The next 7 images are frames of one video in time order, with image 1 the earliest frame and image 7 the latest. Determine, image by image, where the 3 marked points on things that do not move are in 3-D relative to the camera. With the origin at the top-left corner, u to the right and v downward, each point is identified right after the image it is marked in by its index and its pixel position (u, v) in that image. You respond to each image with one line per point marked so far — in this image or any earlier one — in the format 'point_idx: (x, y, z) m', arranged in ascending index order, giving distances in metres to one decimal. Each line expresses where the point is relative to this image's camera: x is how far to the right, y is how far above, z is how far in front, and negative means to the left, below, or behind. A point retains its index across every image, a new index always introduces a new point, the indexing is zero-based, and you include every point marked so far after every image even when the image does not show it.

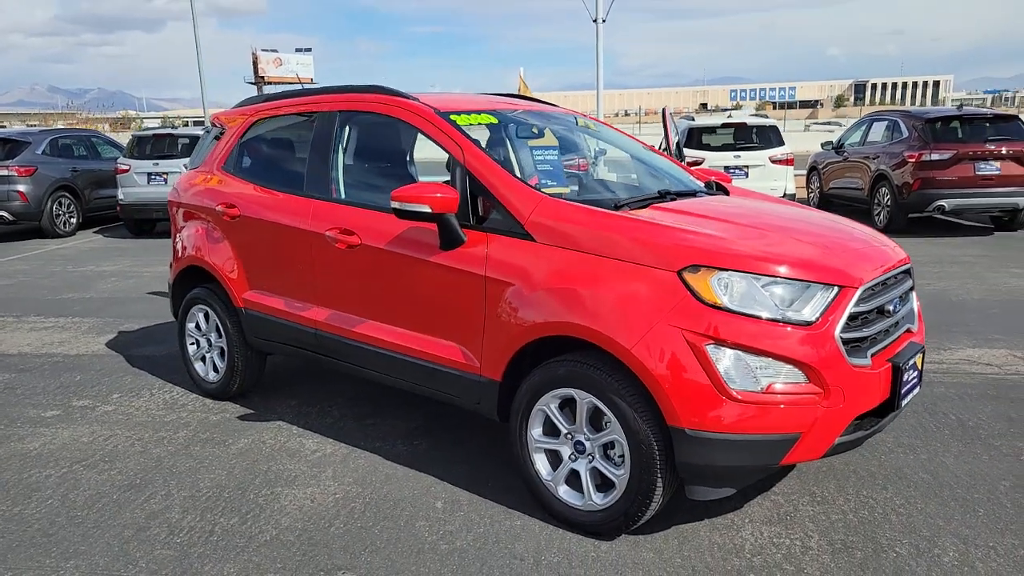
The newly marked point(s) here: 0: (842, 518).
0: (+1.4, -1.0, +3.2) m
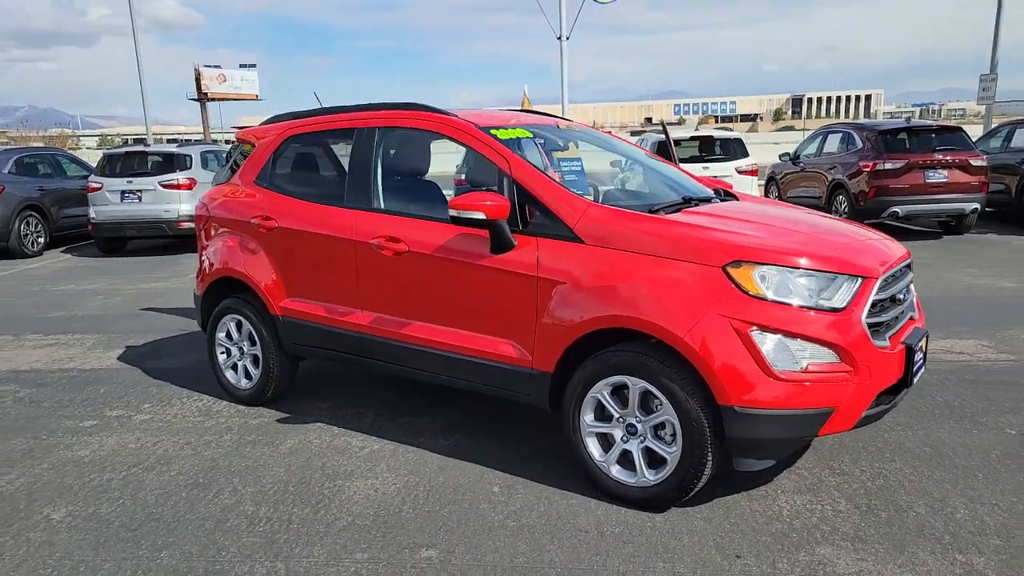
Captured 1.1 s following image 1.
0: (+1.6, -0.9, +3.6) m
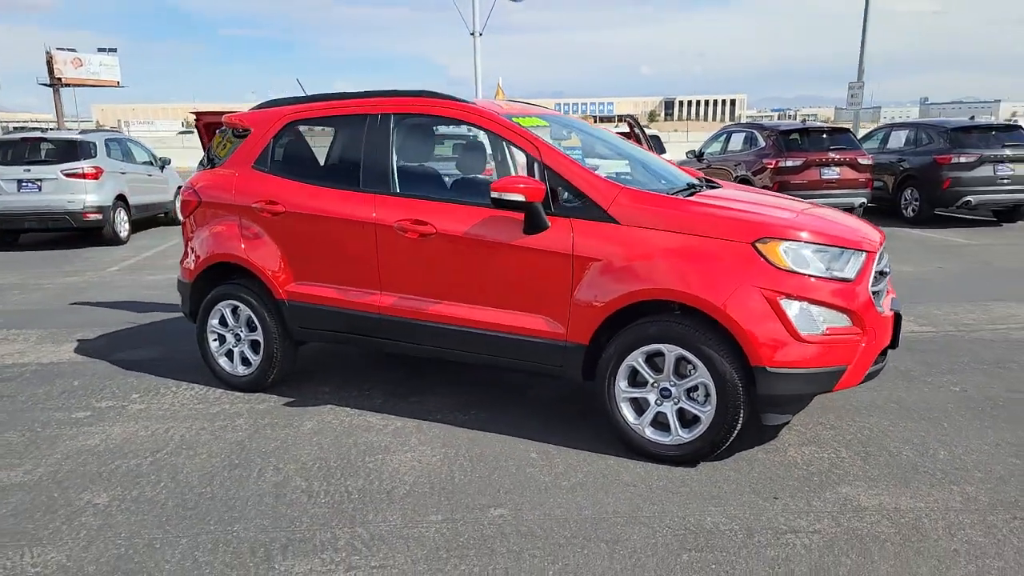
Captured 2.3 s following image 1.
0: (+1.8, -0.8, +4.1) m
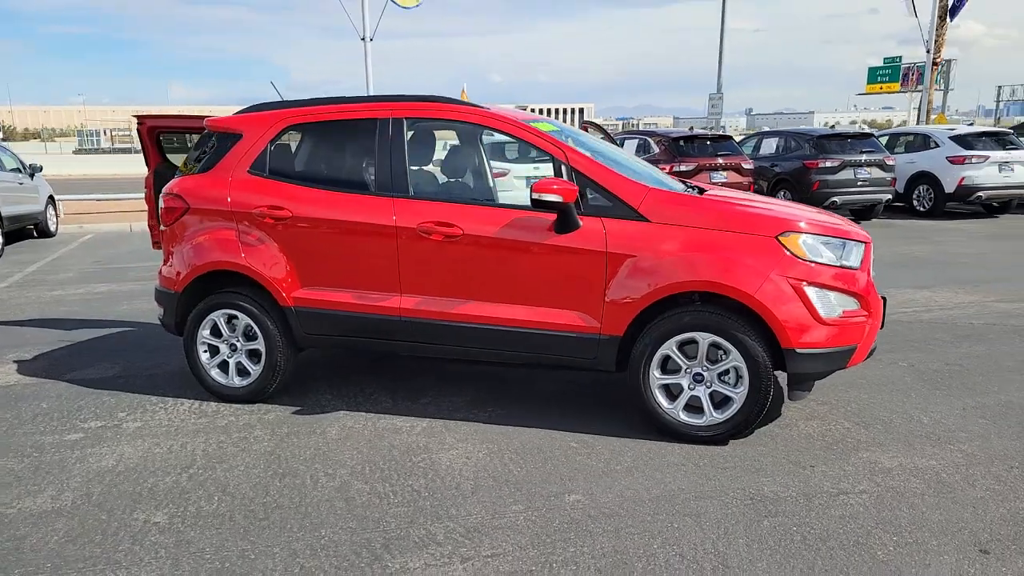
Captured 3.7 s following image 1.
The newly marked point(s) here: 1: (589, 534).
0: (+2.0, -0.7, +4.6) m
1: (+0.3, -1.0, +3.2) m
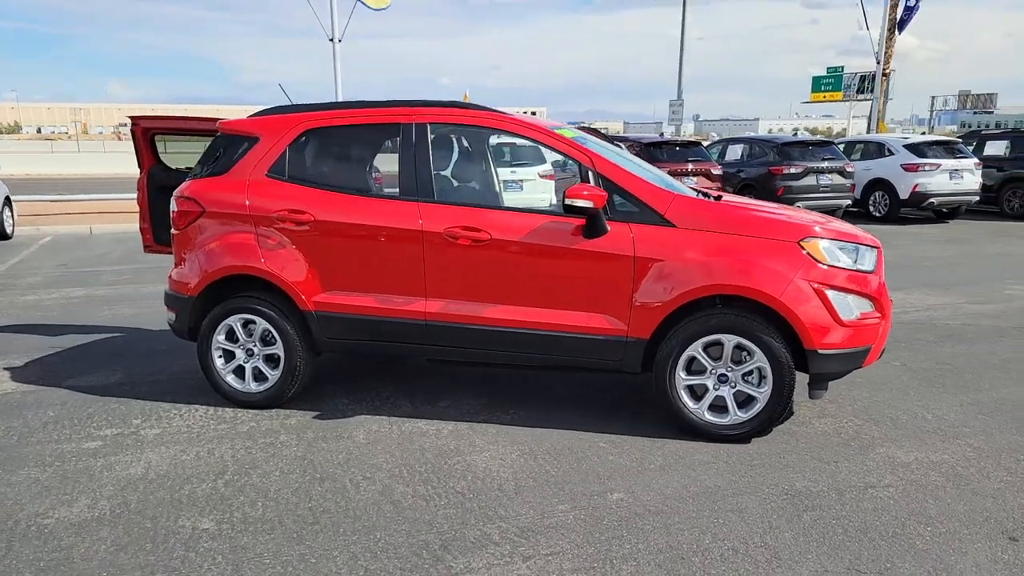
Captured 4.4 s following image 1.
0: (+2.1, -0.7, +4.8) m
1: (+0.5, -1.0, +3.3) m
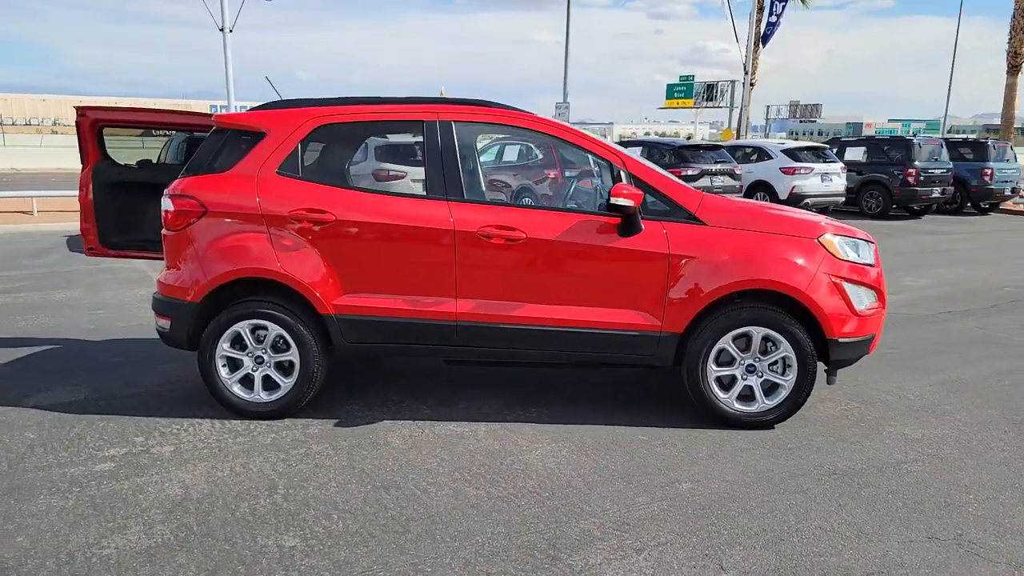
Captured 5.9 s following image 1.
0: (+2.2, -0.7, +5.2) m
1: (+0.9, -1.0, +3.4) m
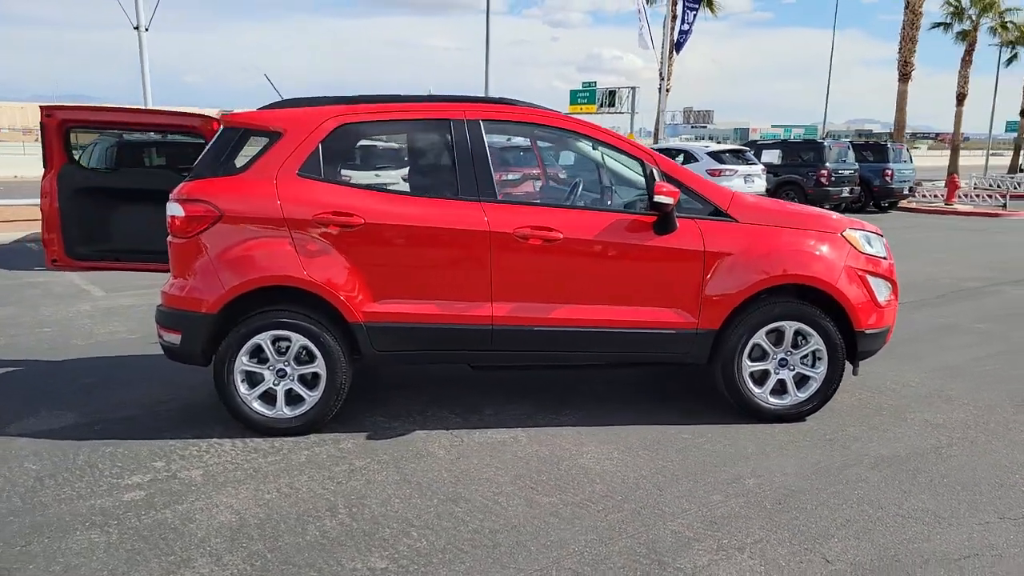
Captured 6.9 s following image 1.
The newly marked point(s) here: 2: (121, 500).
0: (+2.3, -0.7, +5.4) m
1: (+1.3, -1.0, +3.4) m
2: (-1.8, -1.0, +3.5) m
